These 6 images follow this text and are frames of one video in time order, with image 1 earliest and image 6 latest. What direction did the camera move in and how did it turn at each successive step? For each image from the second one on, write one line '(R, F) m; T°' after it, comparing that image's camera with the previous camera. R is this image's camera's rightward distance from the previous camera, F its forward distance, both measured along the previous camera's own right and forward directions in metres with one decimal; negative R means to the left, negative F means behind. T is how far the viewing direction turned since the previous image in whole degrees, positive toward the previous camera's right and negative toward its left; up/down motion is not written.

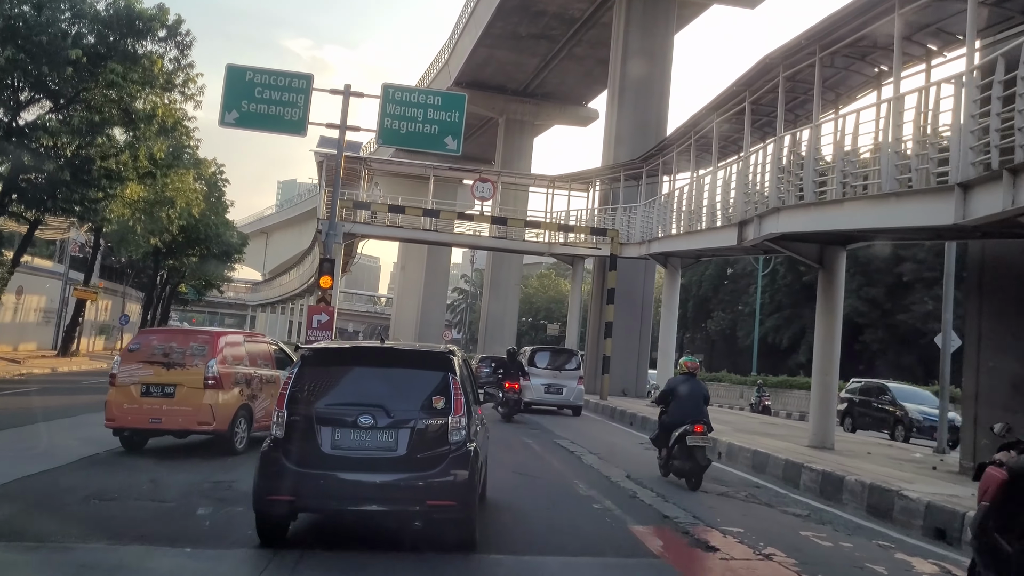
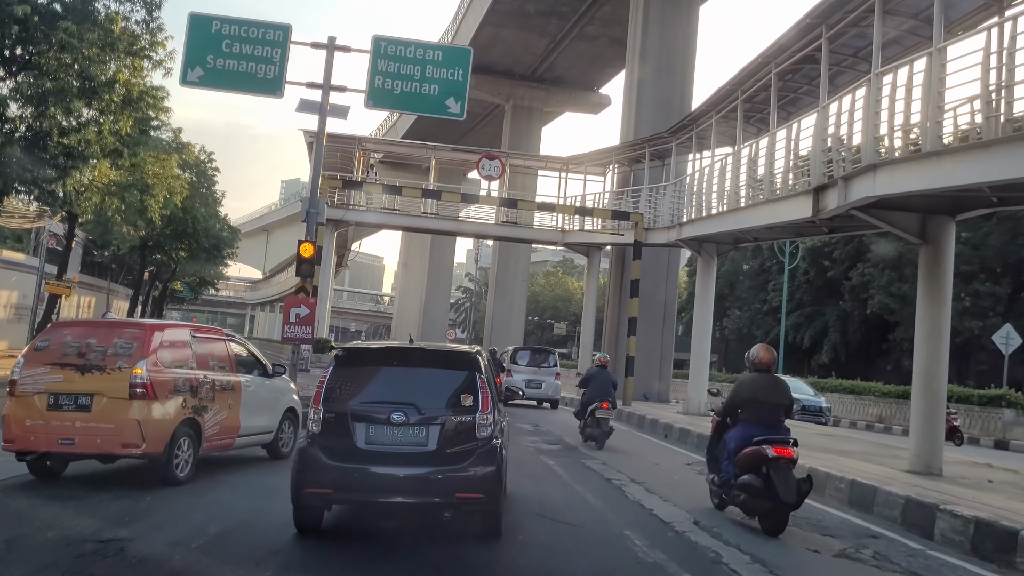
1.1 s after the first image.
(-0.2, +2.8) m; 0°
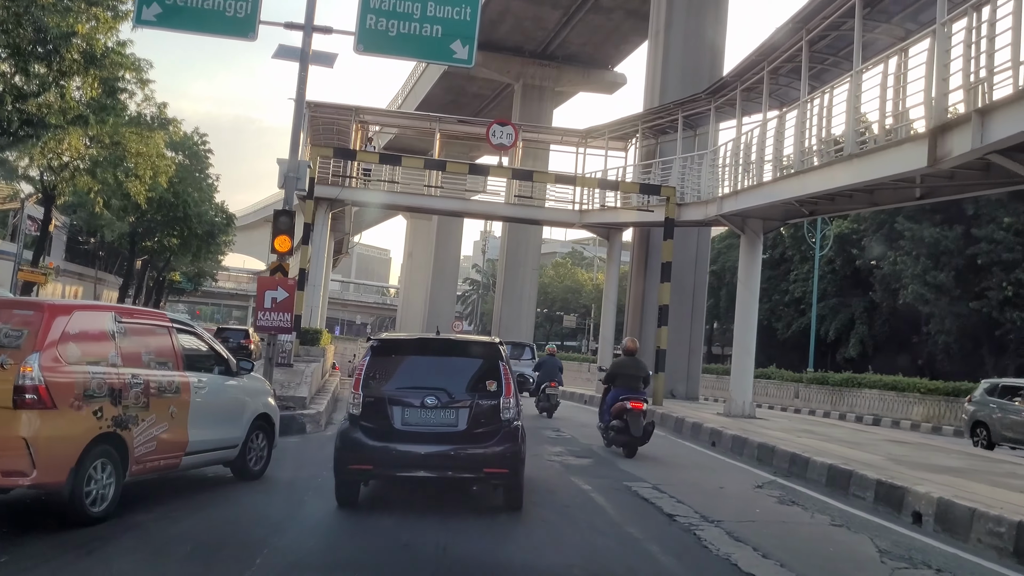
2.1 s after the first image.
(-0.2, +2.5) m; 0°
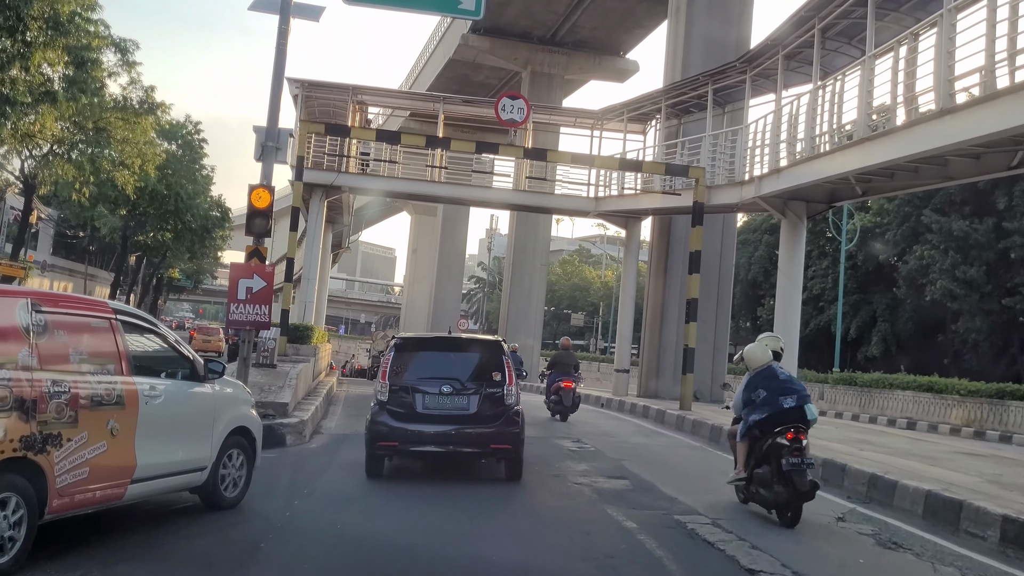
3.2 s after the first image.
(-0.1, +1.9) m; 0°
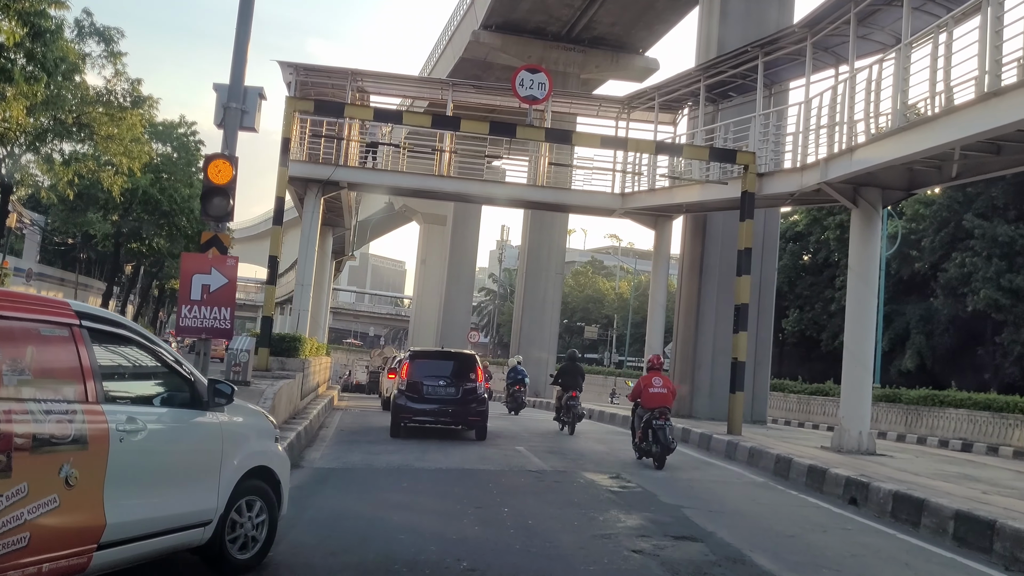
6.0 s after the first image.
(-0.1, +2.3) m; -1°
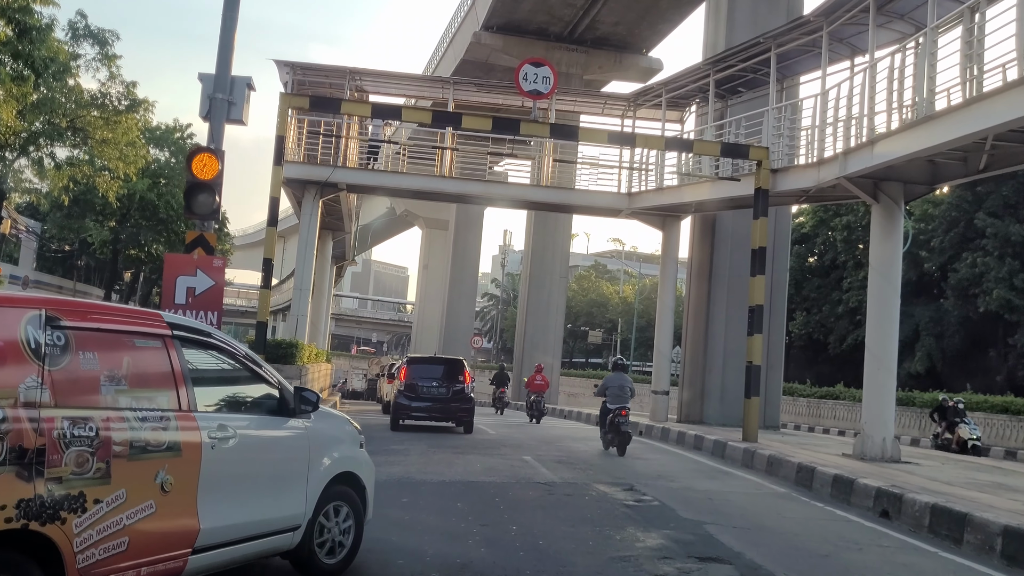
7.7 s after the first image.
(0.0, +0.6) m; 0°
